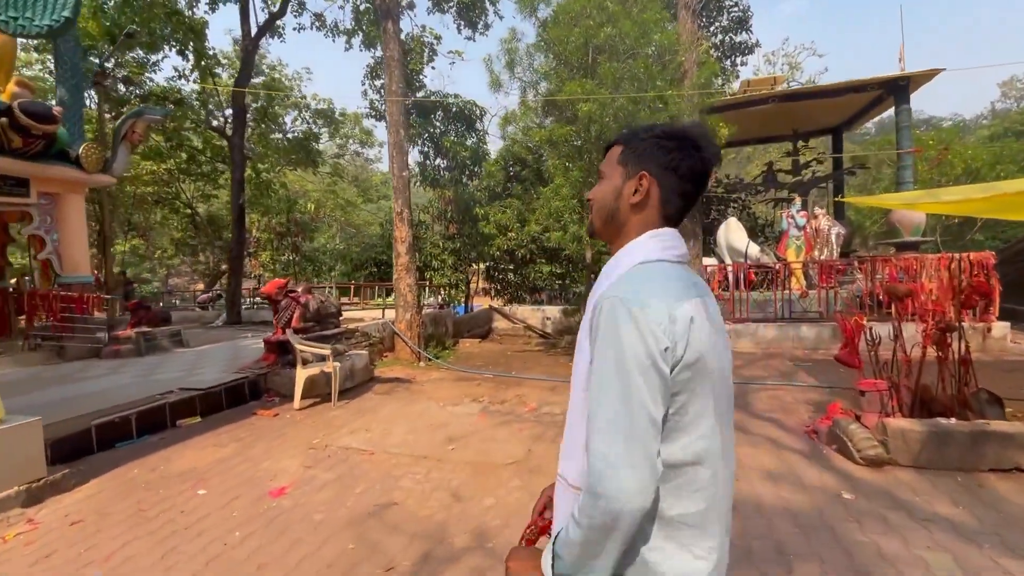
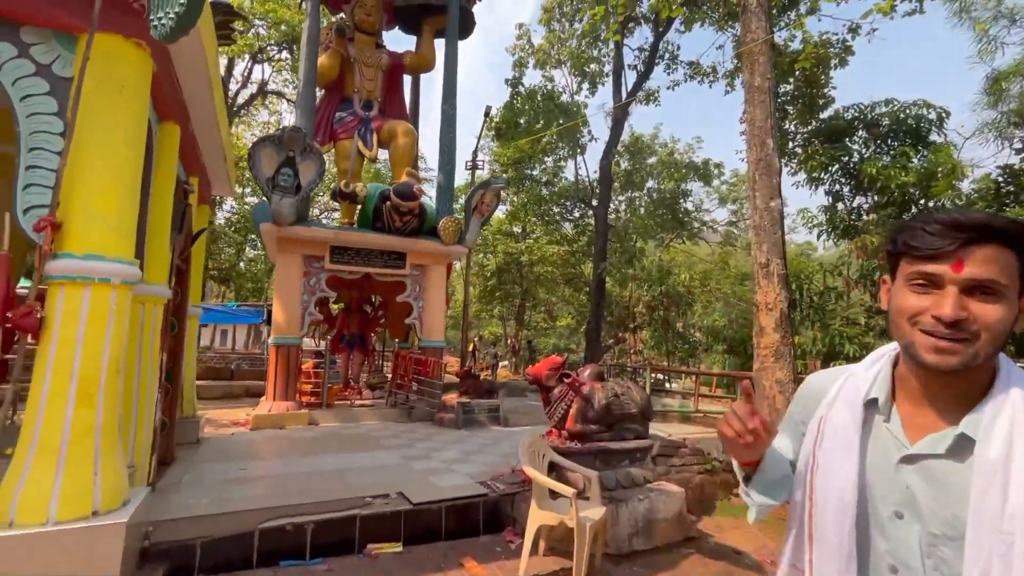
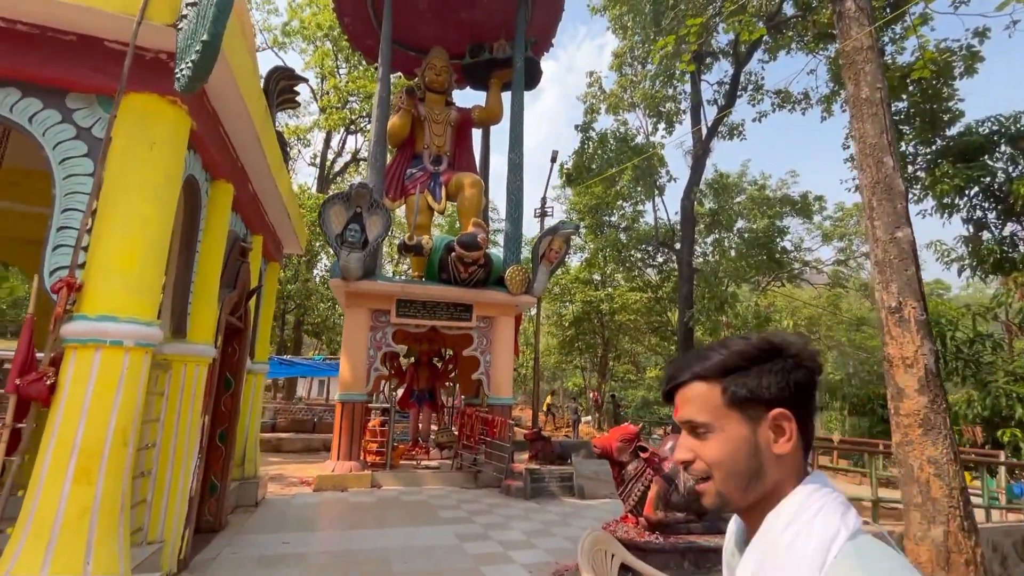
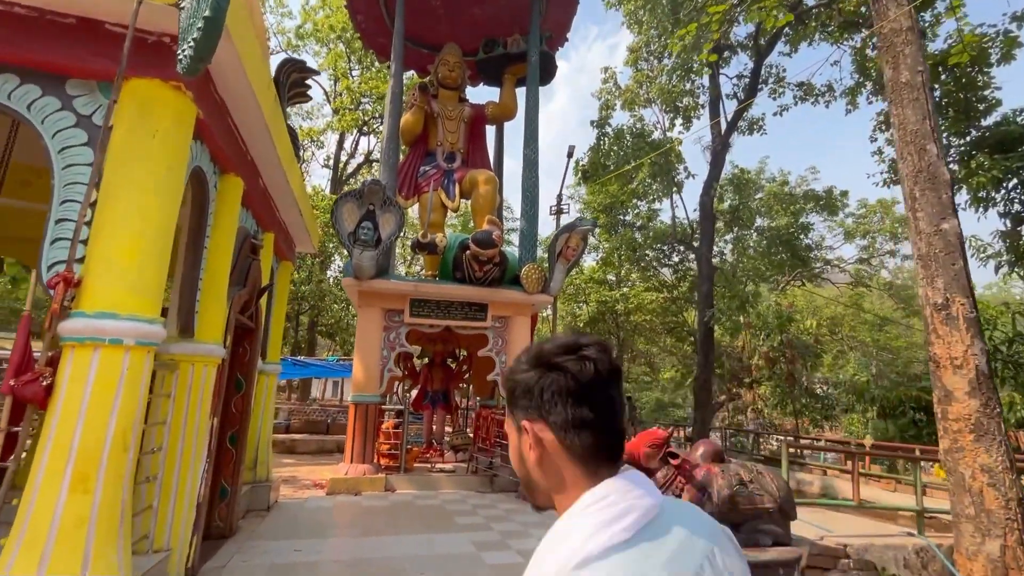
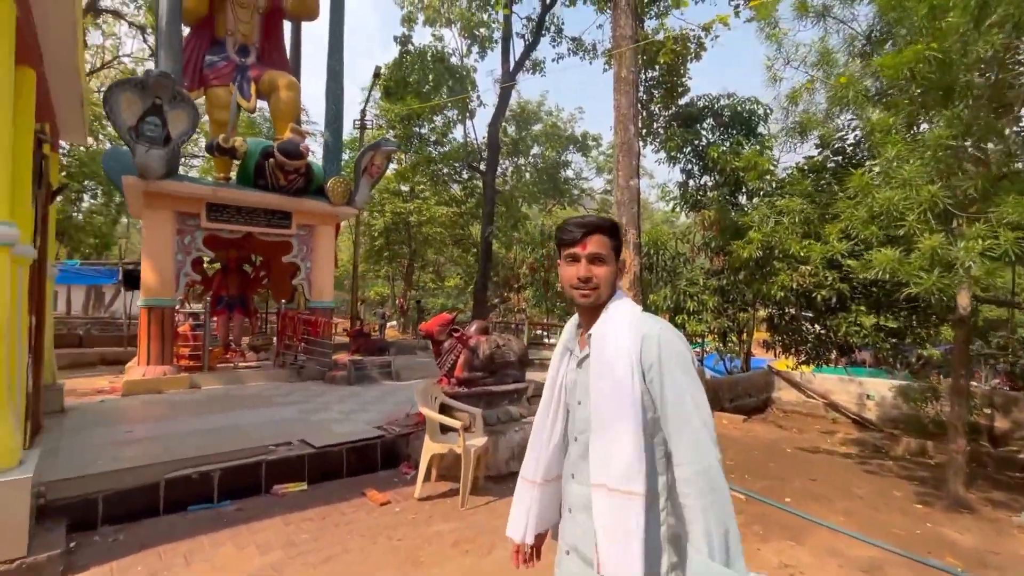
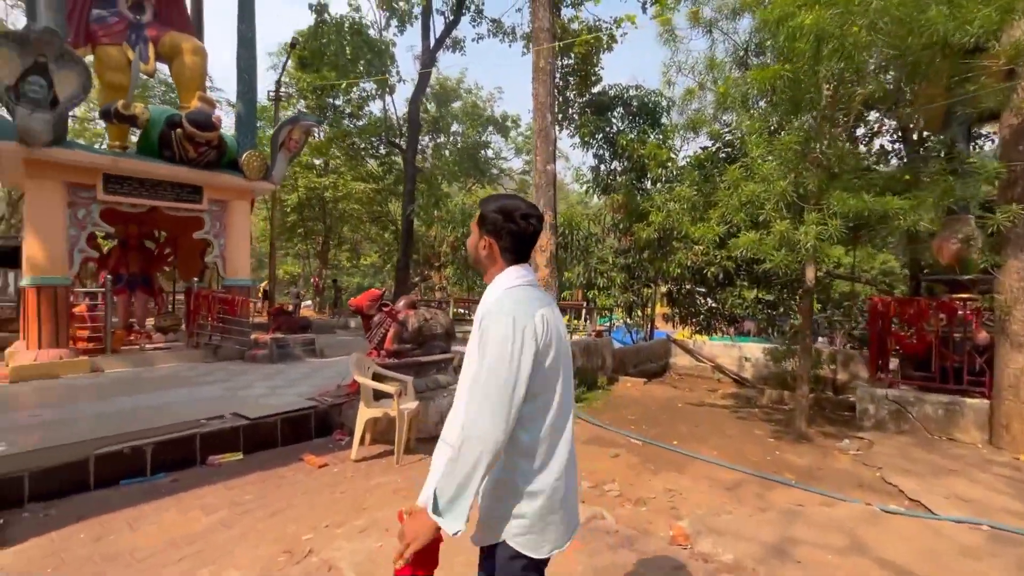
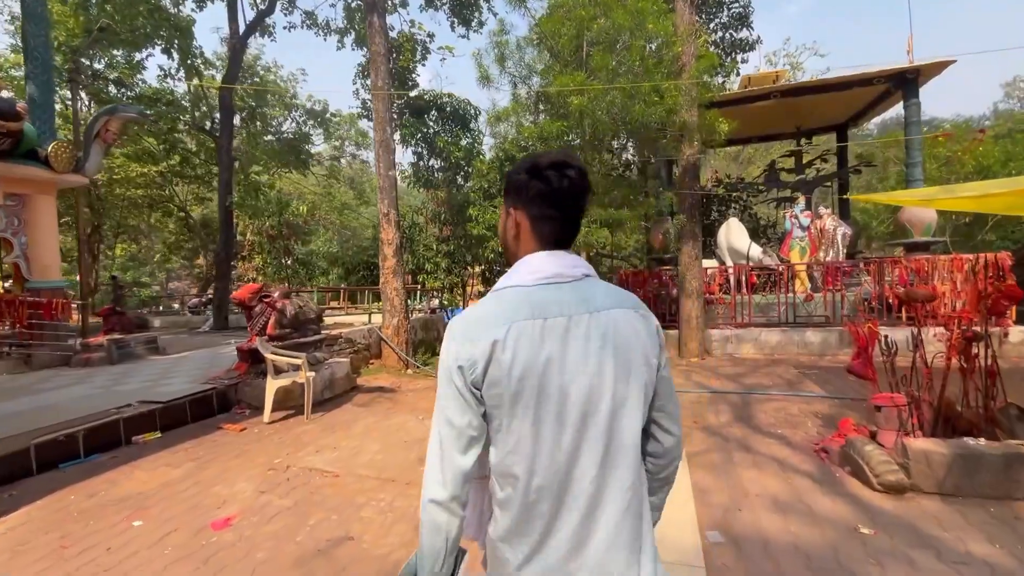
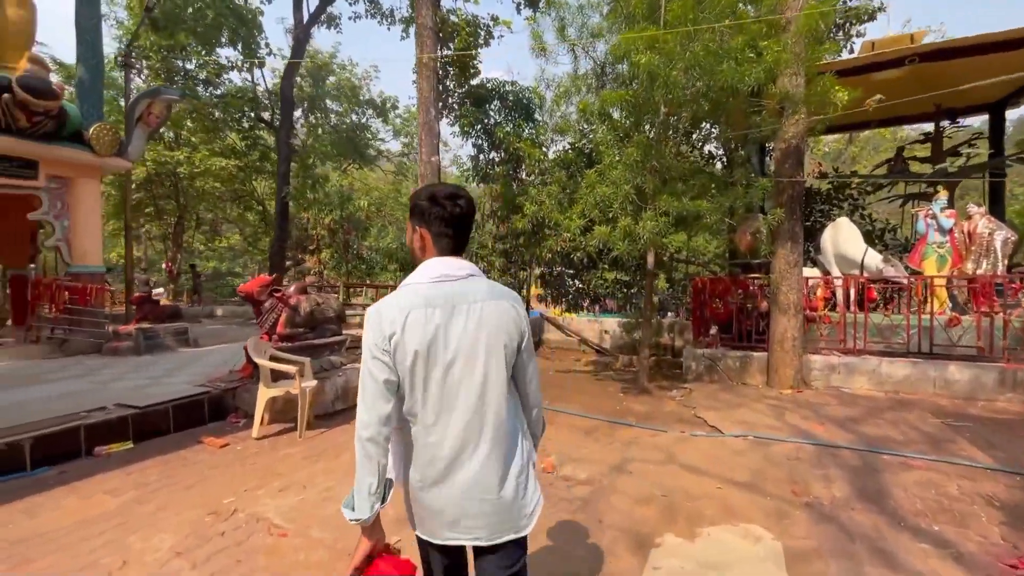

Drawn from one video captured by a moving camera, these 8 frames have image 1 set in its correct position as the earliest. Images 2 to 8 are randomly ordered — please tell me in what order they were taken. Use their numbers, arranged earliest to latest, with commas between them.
7, 8, 6, 5, 2, 3, 4
